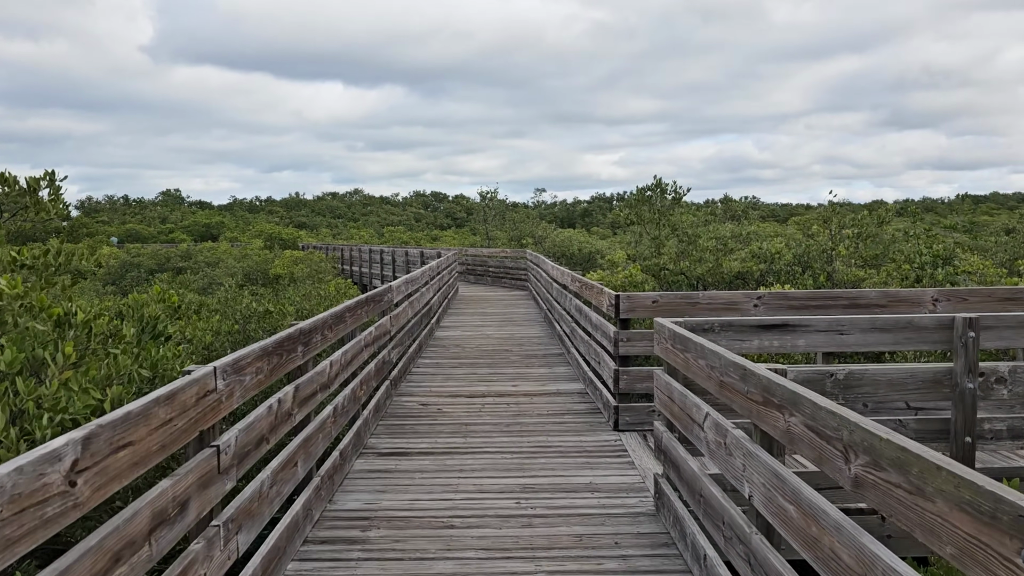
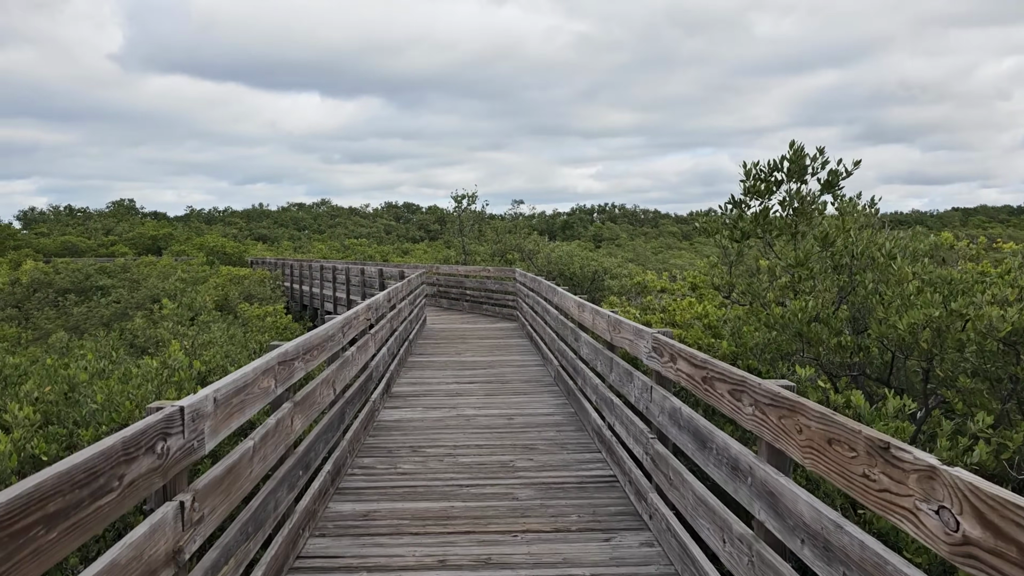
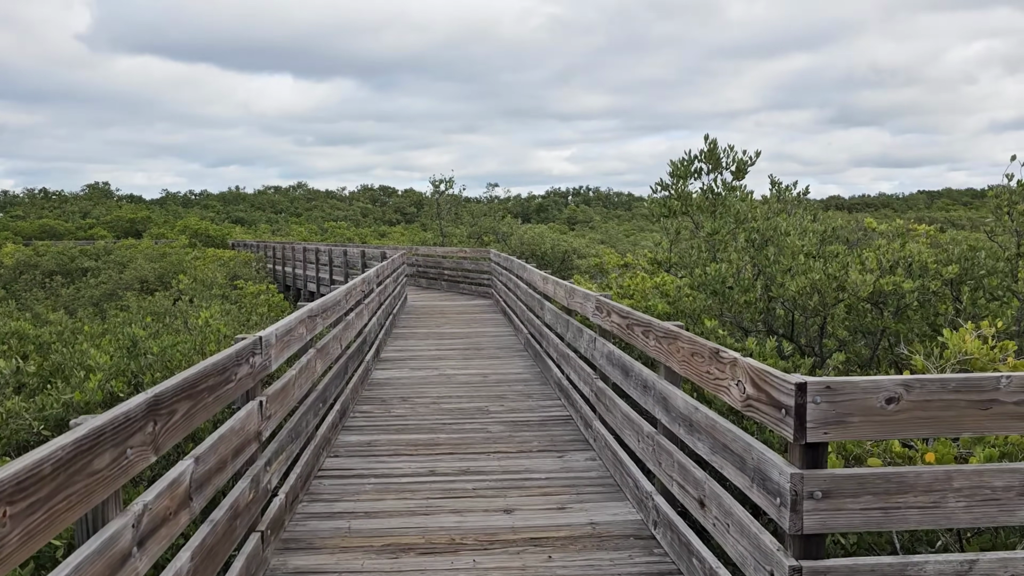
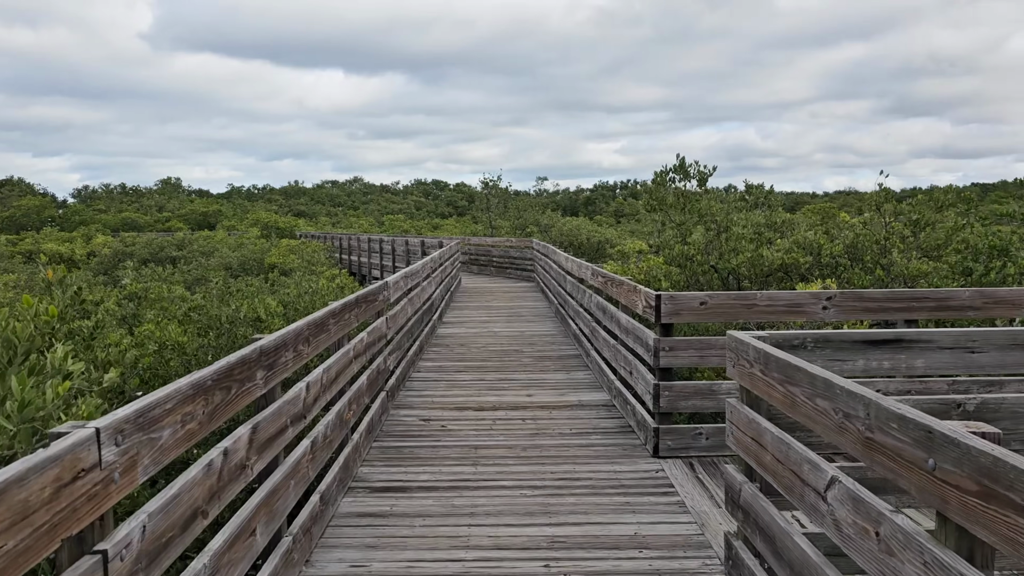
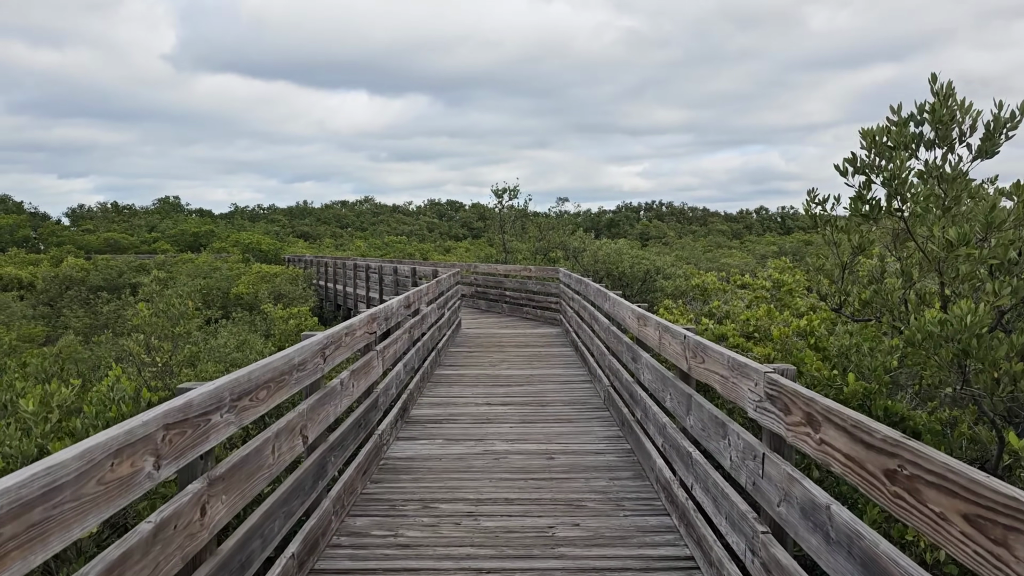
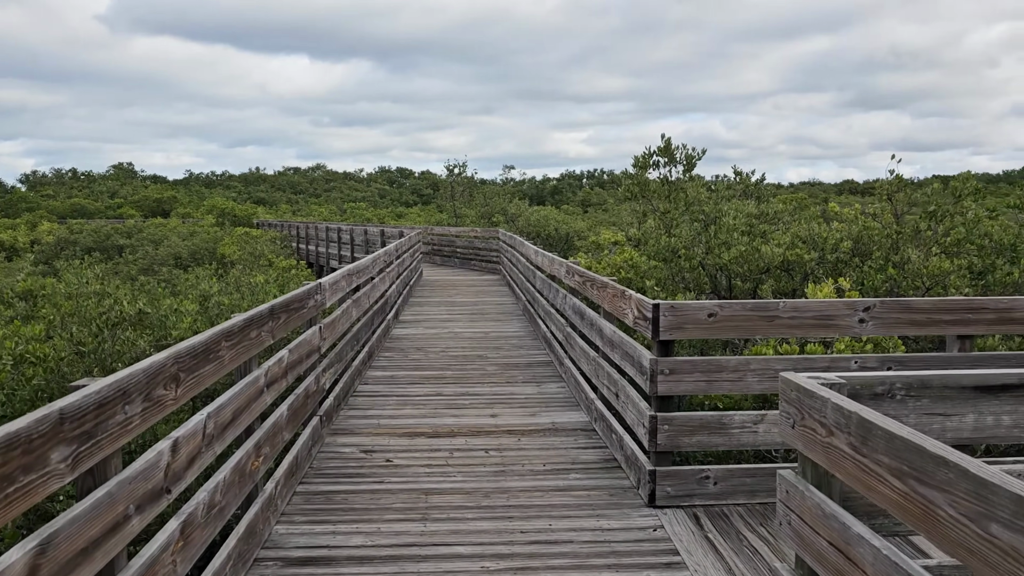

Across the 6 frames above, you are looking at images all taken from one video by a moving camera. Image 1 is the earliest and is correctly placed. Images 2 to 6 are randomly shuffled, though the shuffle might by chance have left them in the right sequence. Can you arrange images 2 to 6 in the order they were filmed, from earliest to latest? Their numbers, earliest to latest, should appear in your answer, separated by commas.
4, 6, 3, 2, 5
